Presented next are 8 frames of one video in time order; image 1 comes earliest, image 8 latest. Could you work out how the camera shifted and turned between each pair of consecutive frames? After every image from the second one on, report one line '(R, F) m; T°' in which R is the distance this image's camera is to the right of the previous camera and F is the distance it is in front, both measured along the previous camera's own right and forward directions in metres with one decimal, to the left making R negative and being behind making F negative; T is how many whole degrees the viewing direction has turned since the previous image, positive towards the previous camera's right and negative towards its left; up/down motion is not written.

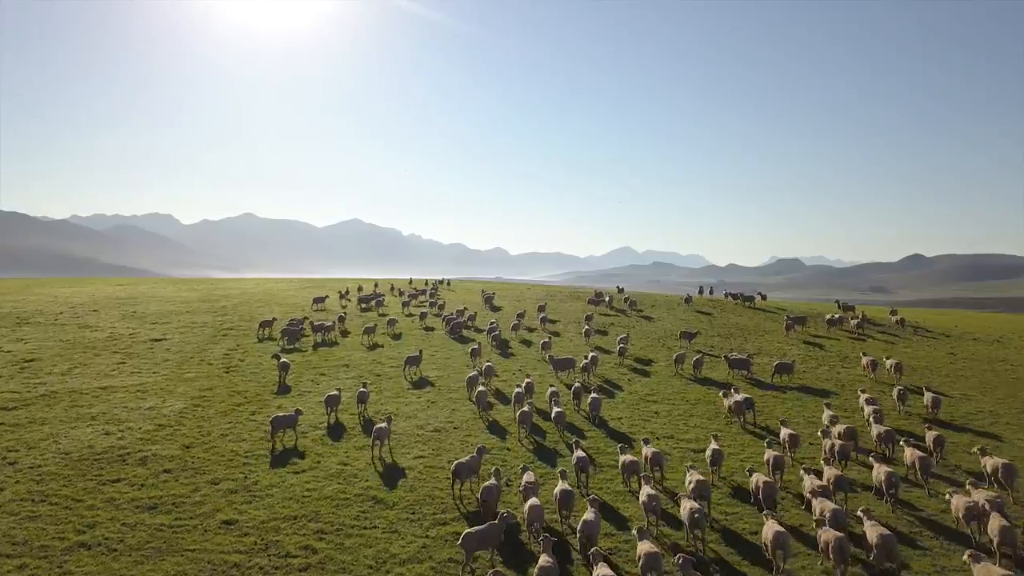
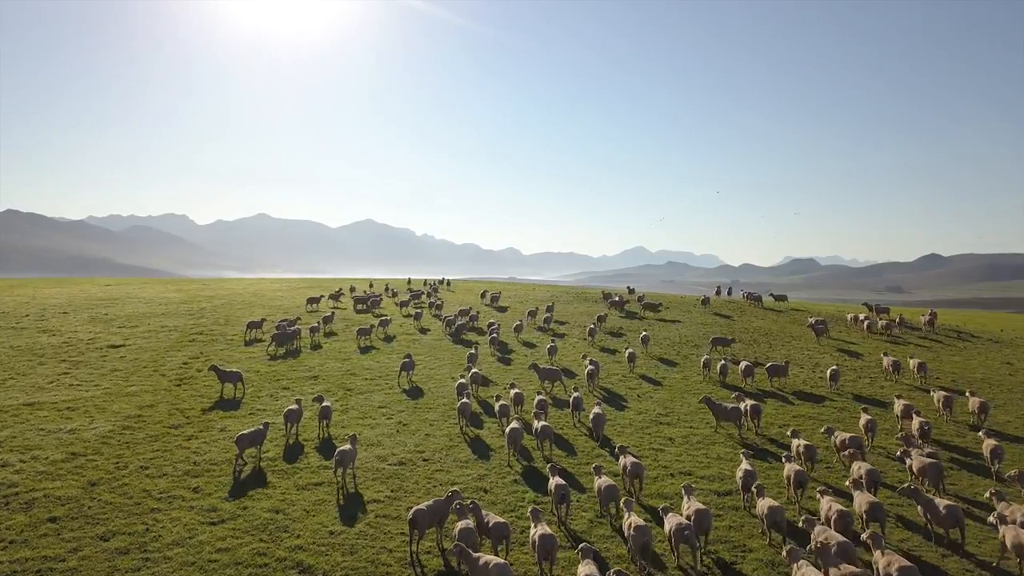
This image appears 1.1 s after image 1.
(+1.2, +4.2) m; -1°
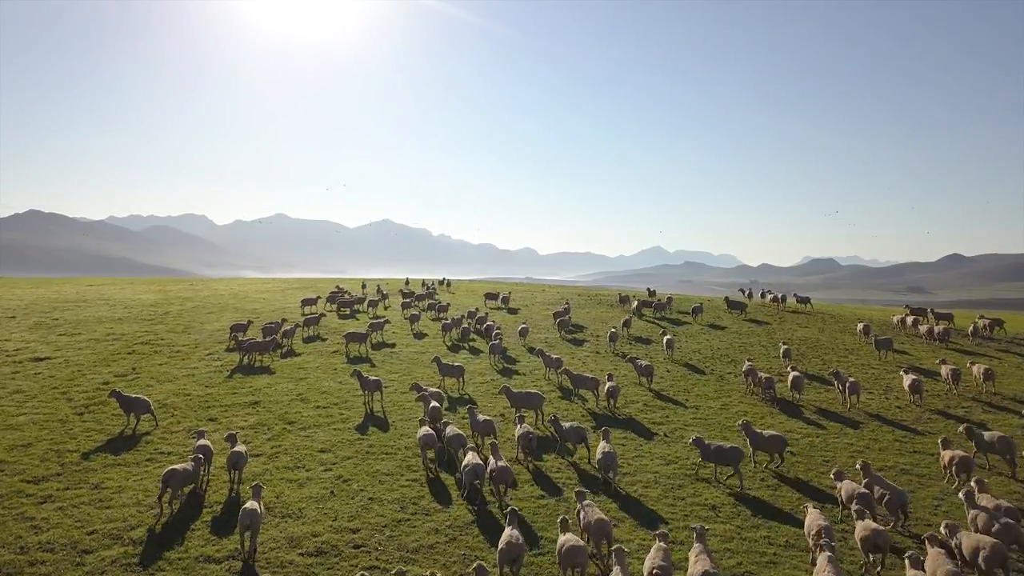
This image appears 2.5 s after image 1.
(+1.2, +6.2) m; -2°
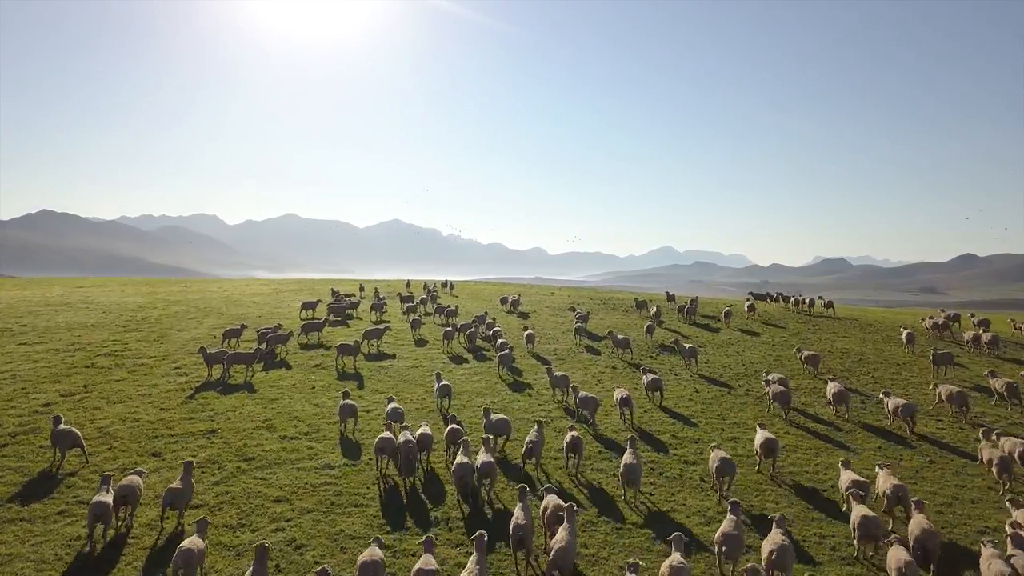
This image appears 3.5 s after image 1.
(+0.2, +3.7) m; -1°
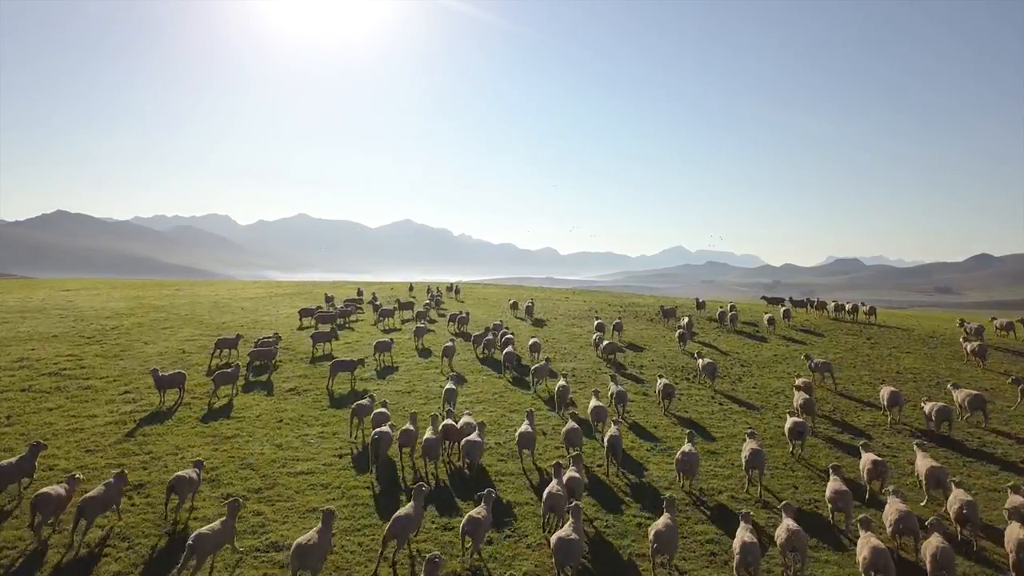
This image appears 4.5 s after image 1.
(0.0, +4.5) m; -1°
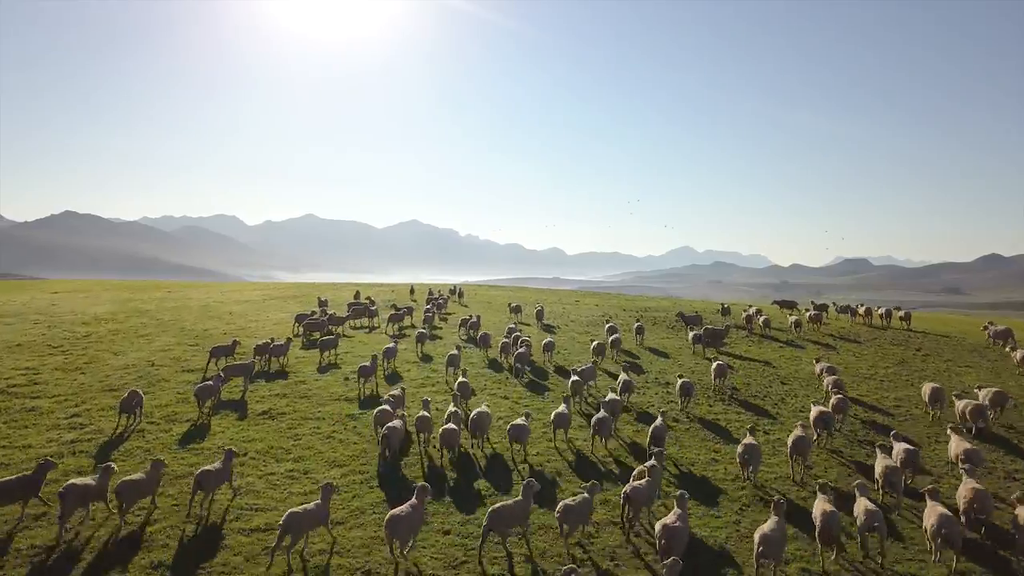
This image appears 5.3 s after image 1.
(-0.1, +3.3) m; -1°
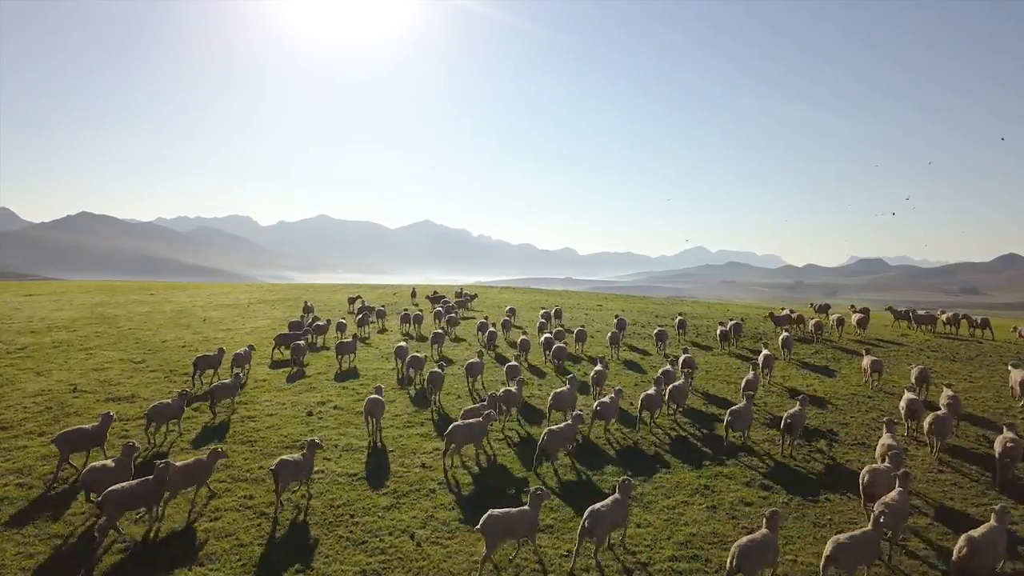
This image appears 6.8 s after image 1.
(-0.2, +5.8) m; -2°
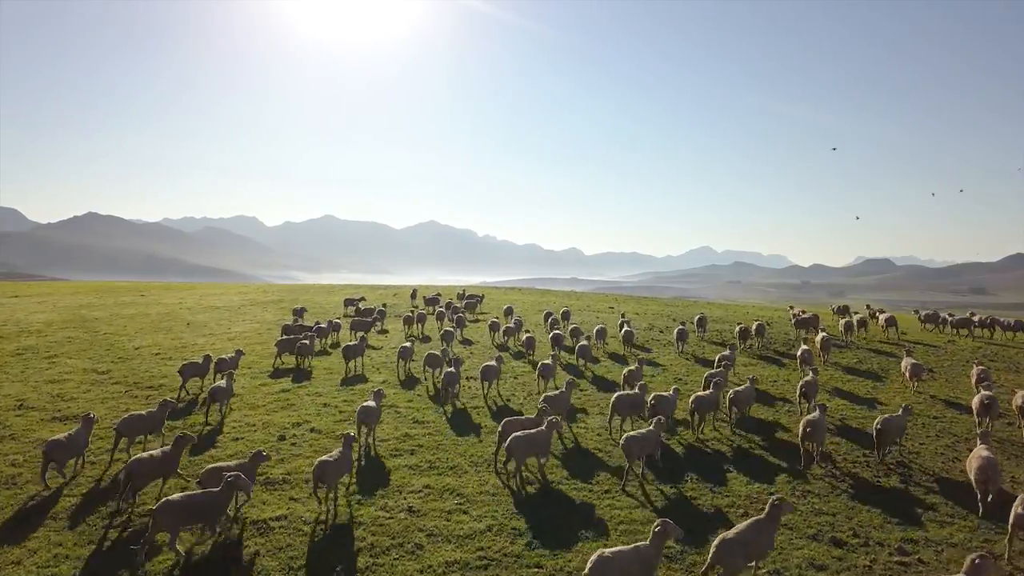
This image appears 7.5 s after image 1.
(0.0, +2.7) m; -1°
